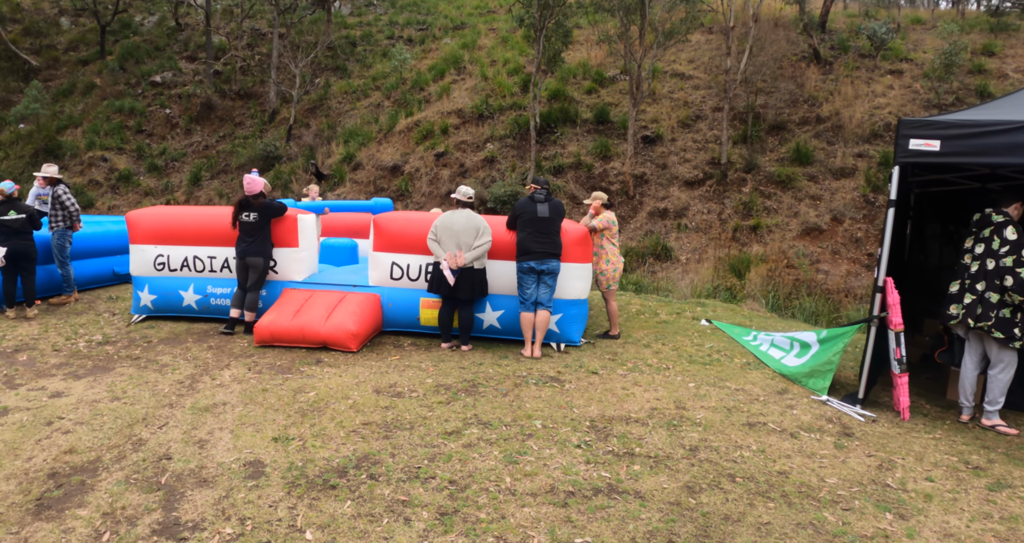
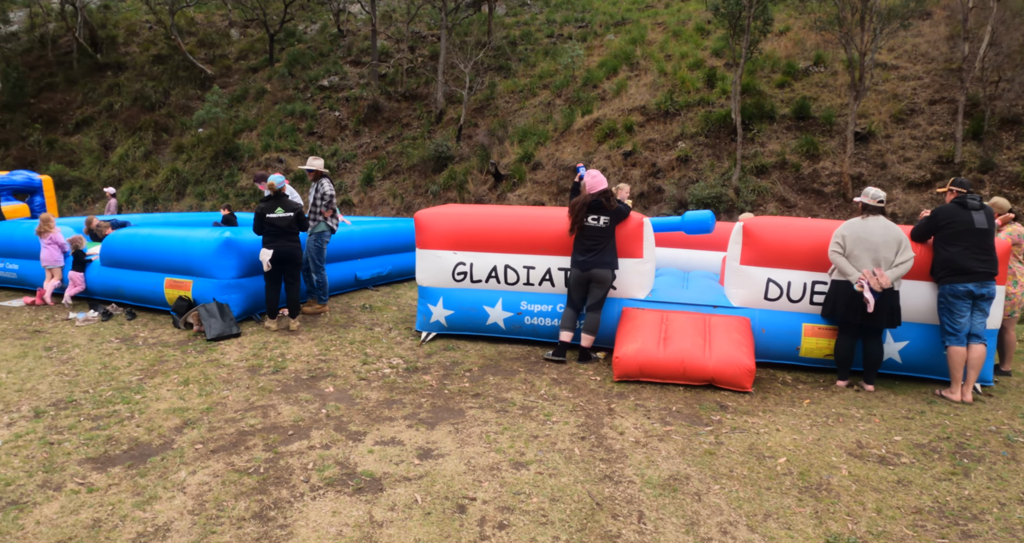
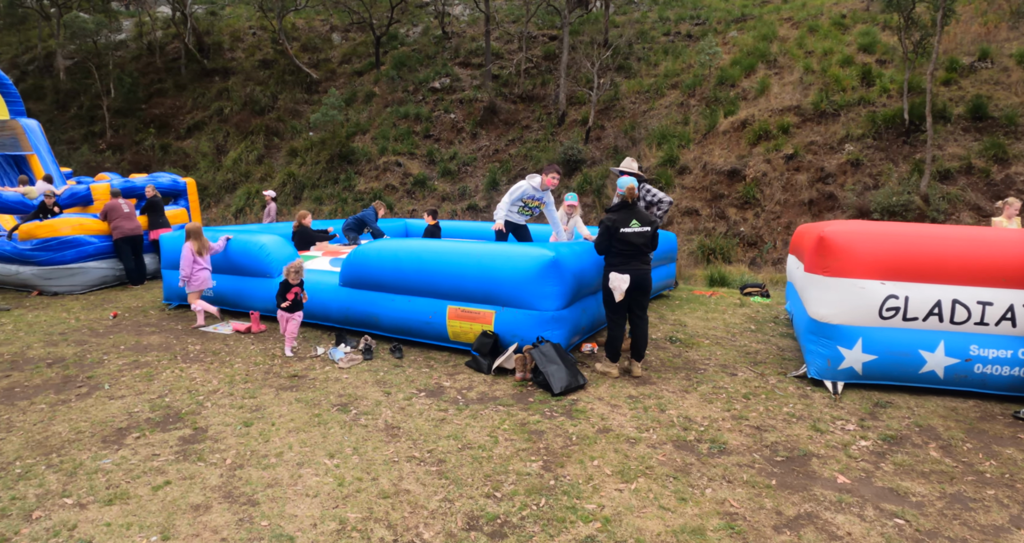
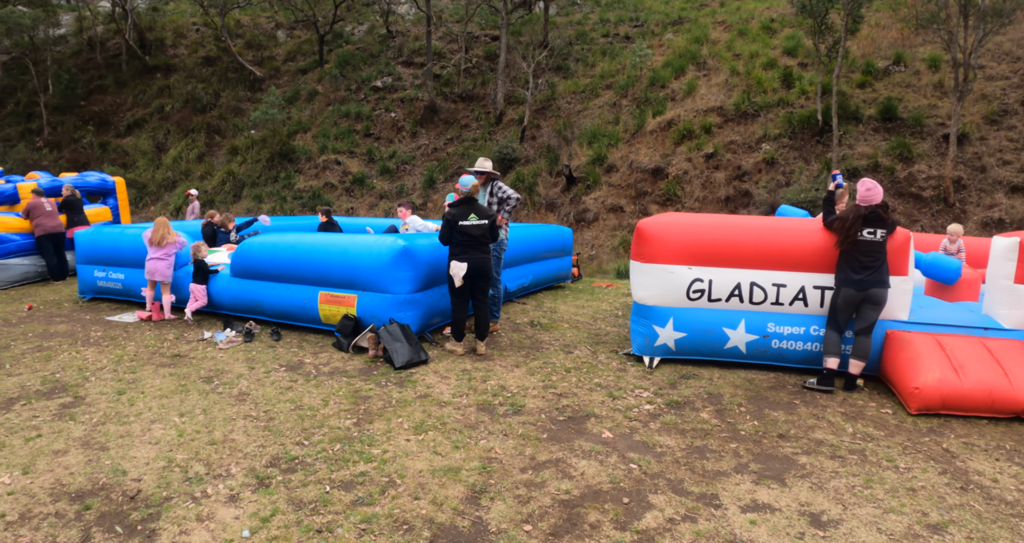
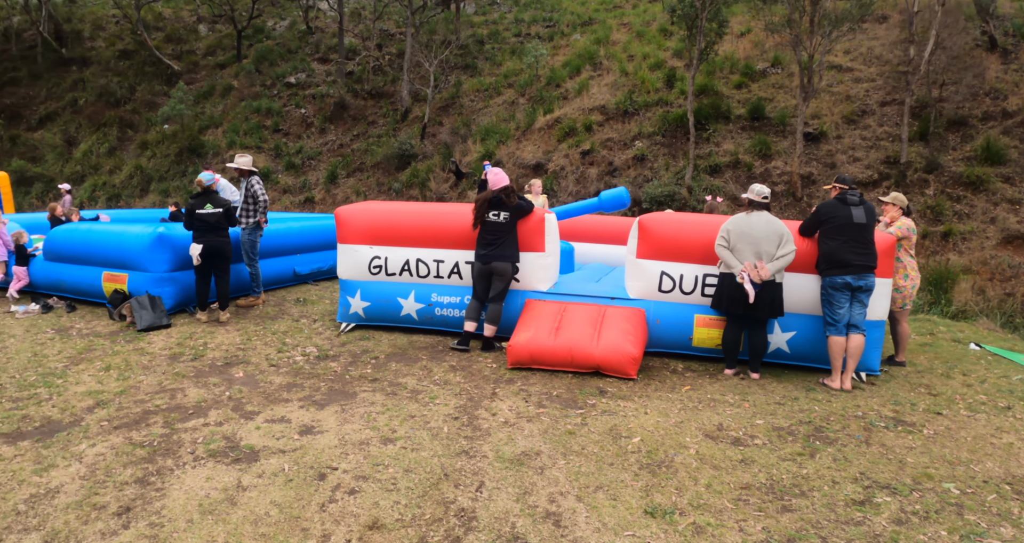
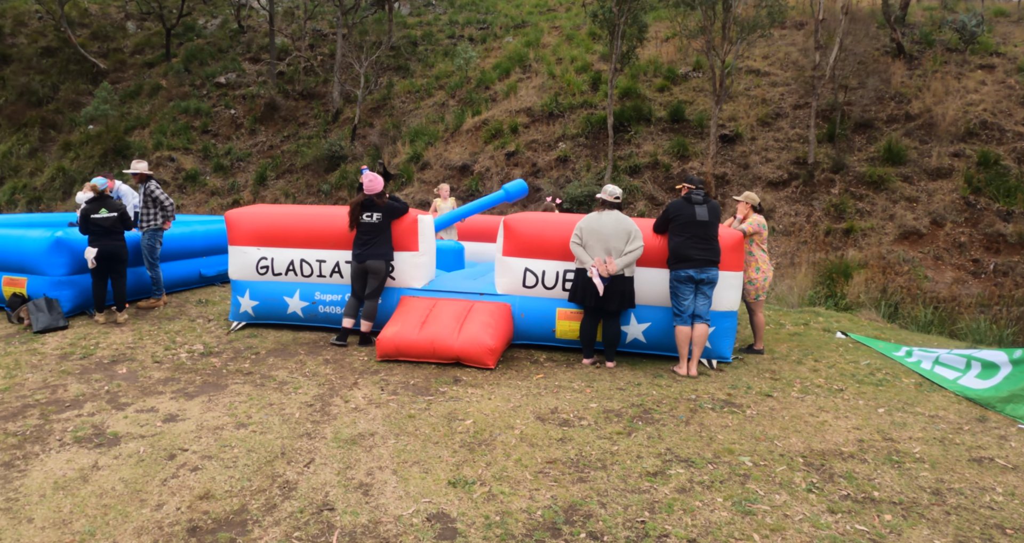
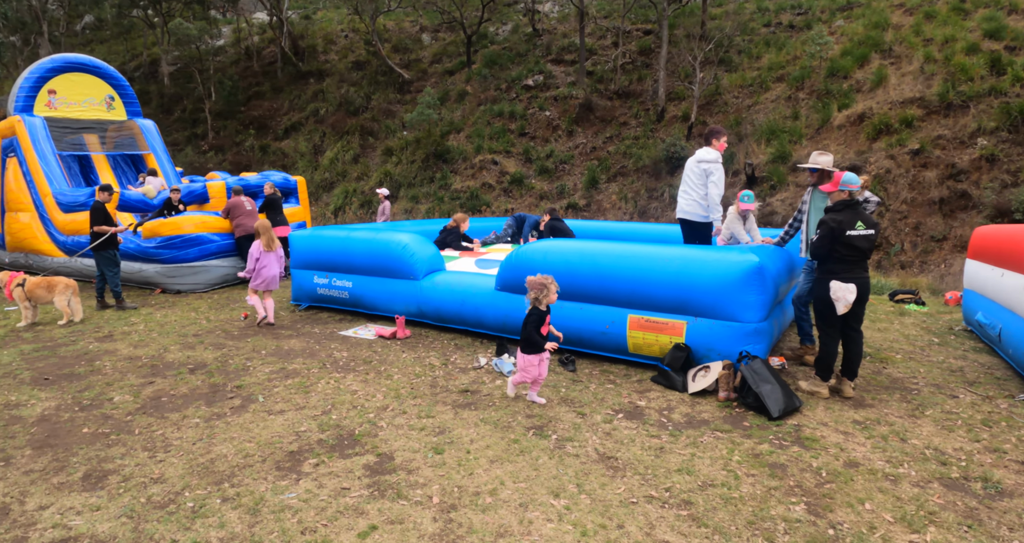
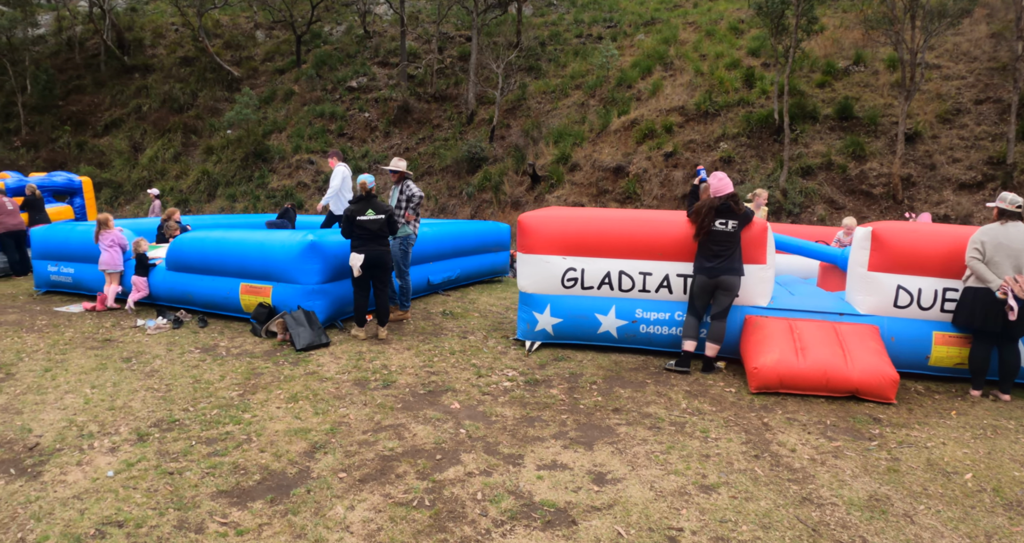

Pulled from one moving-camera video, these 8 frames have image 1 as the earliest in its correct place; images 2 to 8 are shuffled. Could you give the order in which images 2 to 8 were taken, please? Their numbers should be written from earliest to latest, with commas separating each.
6, 5, 2, 8, 4, 3, 7
